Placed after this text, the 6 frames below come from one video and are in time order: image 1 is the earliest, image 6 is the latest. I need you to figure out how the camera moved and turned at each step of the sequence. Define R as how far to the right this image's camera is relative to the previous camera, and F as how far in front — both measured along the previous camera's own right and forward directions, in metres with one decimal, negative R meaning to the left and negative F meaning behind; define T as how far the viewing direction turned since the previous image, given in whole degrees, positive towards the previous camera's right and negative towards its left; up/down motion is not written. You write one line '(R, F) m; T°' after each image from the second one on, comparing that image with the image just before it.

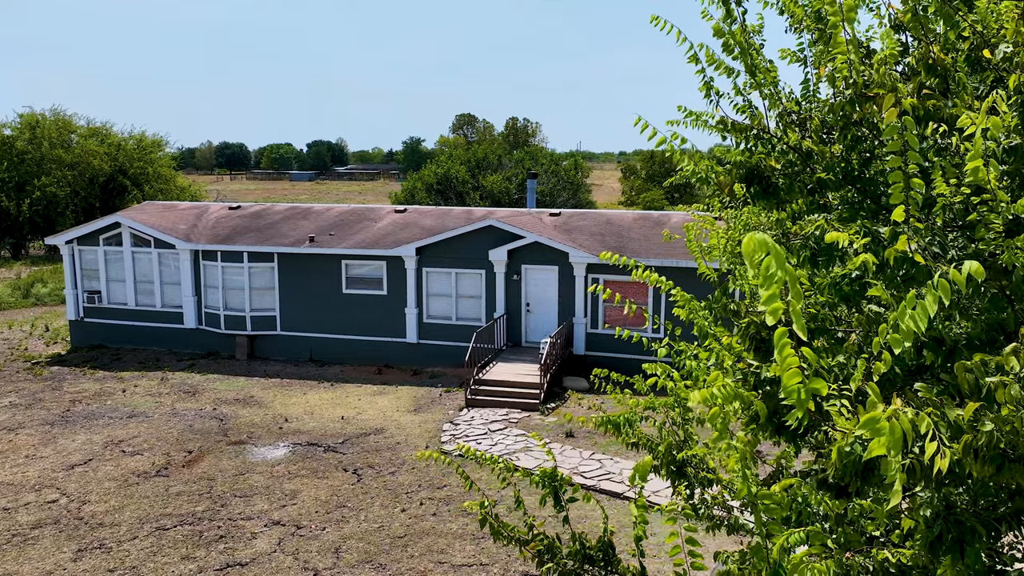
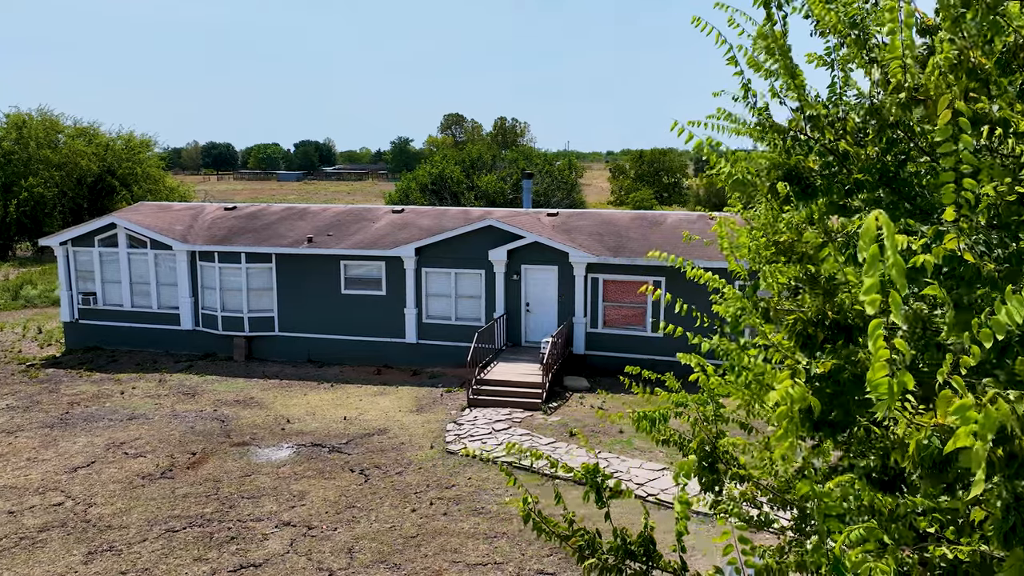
(-0.3, 0.0) m; +1°
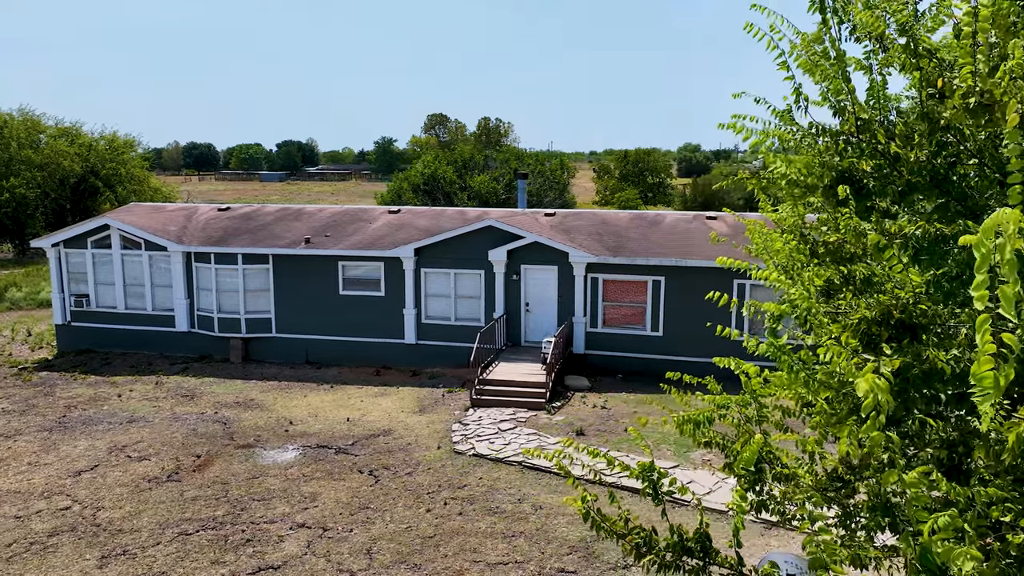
(-0.4, 0.0) m; +1°
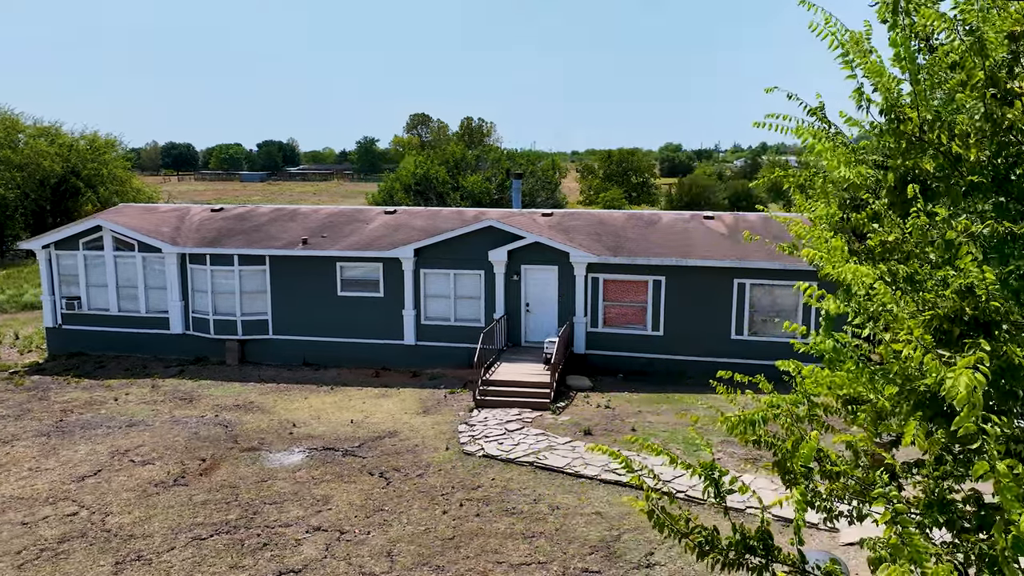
(-0.5, 0.0) m; +1°
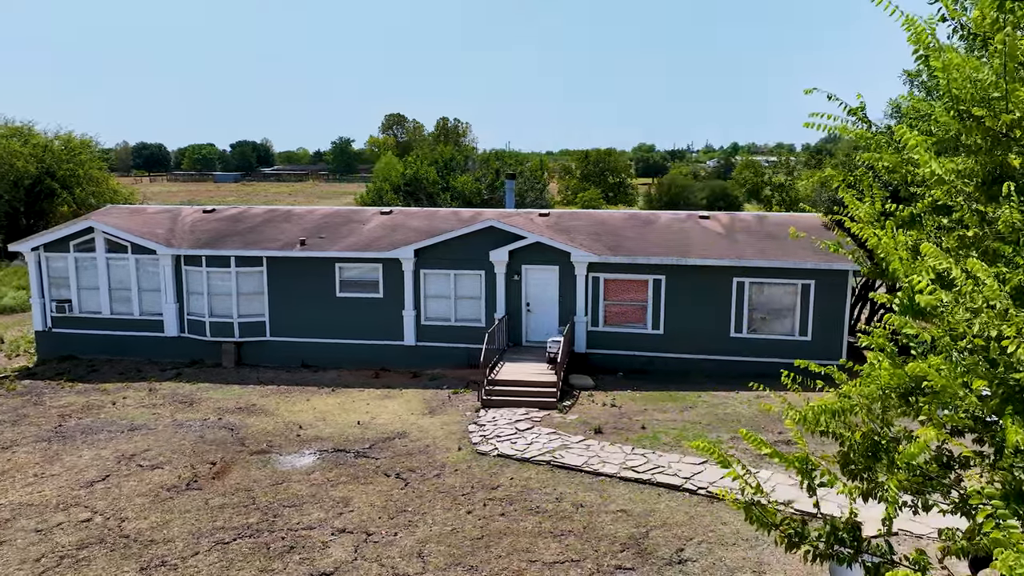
(-0.6, 0.0) m; +2°
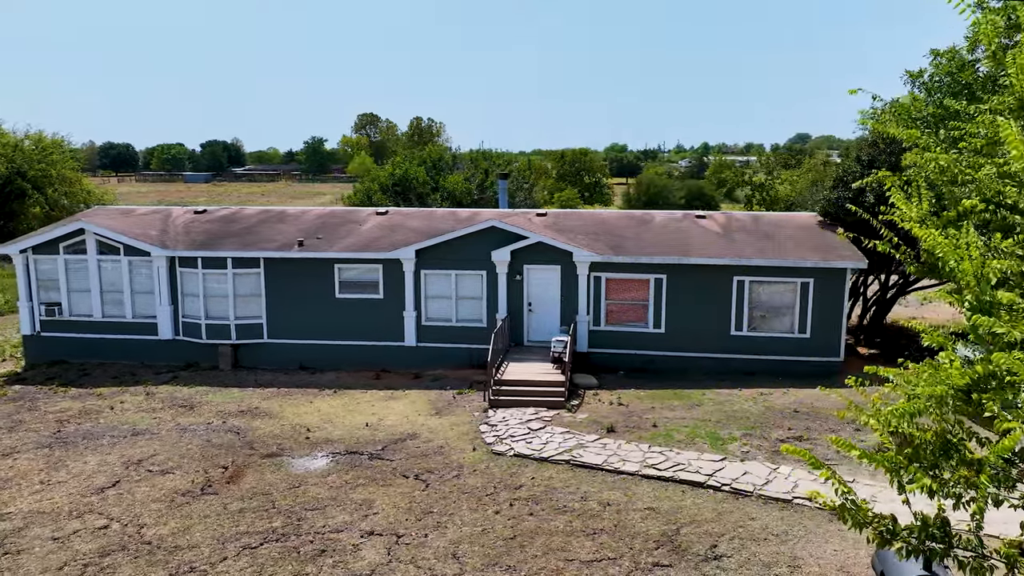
(-0.7, 0.0) m; +2°
